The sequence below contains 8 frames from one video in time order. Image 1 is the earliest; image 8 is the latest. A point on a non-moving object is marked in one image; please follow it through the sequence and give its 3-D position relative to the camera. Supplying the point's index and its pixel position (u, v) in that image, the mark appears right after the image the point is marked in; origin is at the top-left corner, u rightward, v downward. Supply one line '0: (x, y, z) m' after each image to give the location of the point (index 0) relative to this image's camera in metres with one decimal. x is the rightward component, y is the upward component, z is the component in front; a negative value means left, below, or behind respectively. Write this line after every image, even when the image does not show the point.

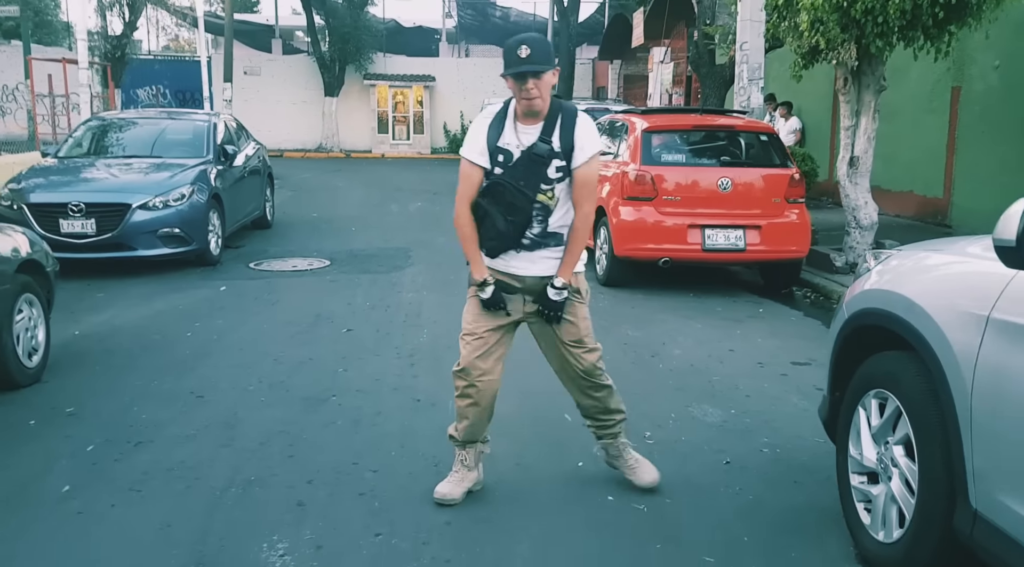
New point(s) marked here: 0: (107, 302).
0: (-3.4, -0.1, +8.1) m
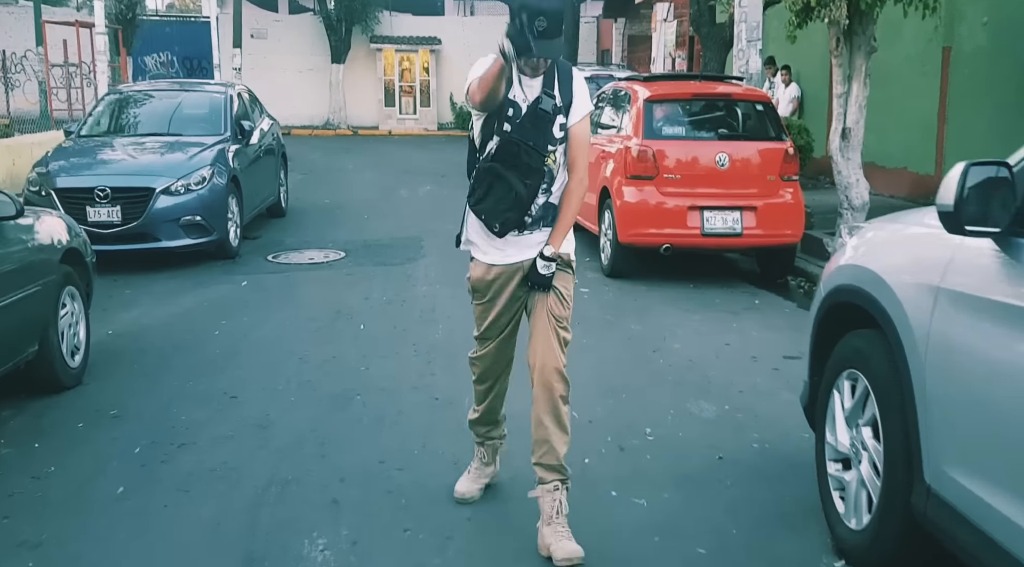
0: (-3.3, -0.1, +8.5) m
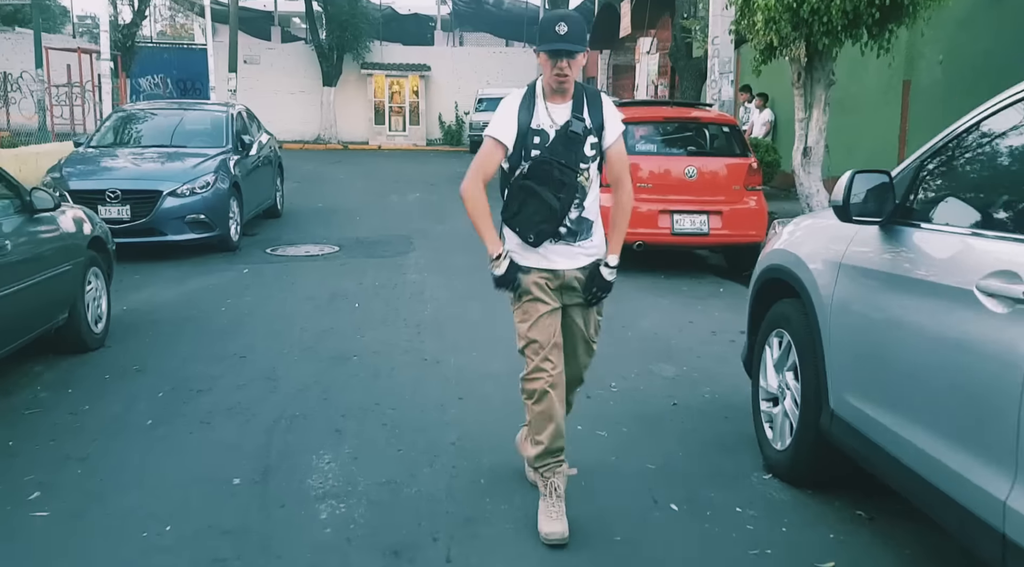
0: (-3.4, 0.0, +9.2) m
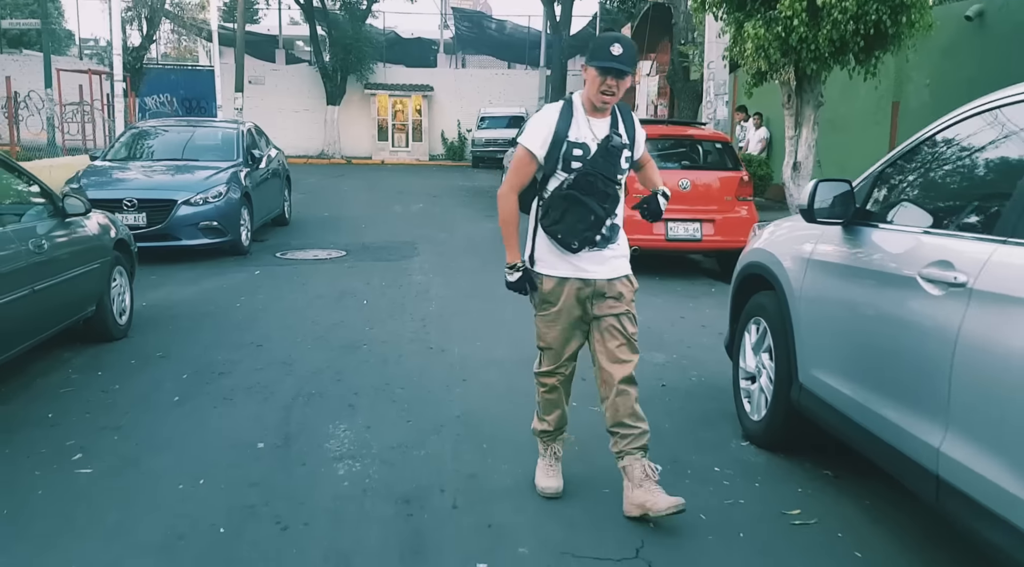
0: (-3.4, 0.0, +9.6) m
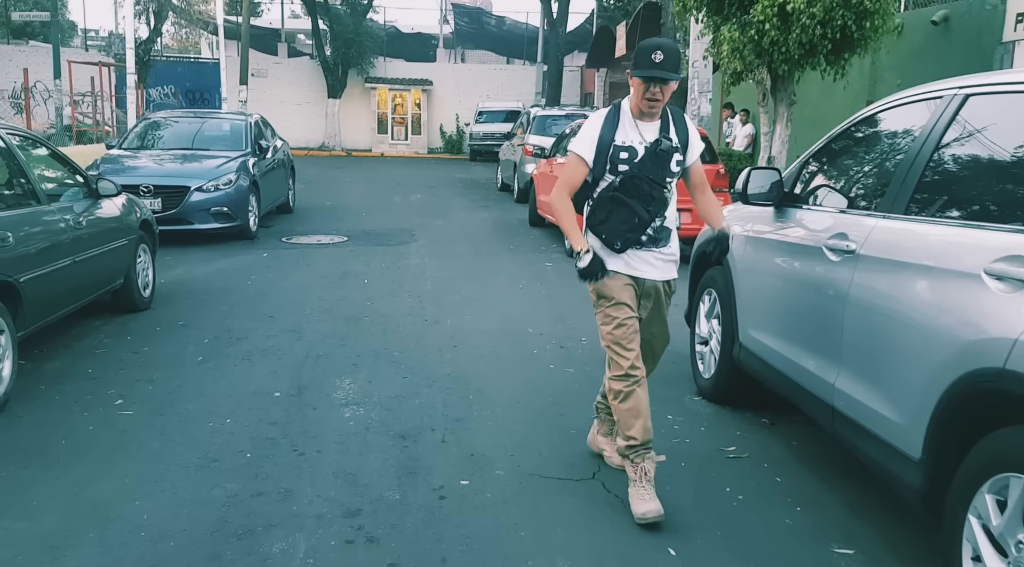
0: (-3.5, +0.2, +10.3) m
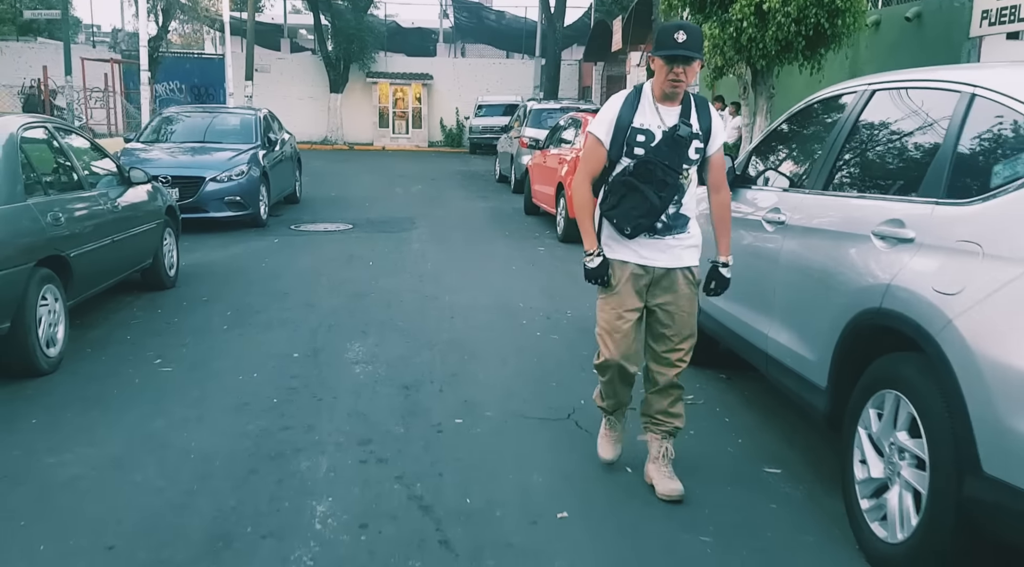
0: (-3.6, +0.4, +11.1) m
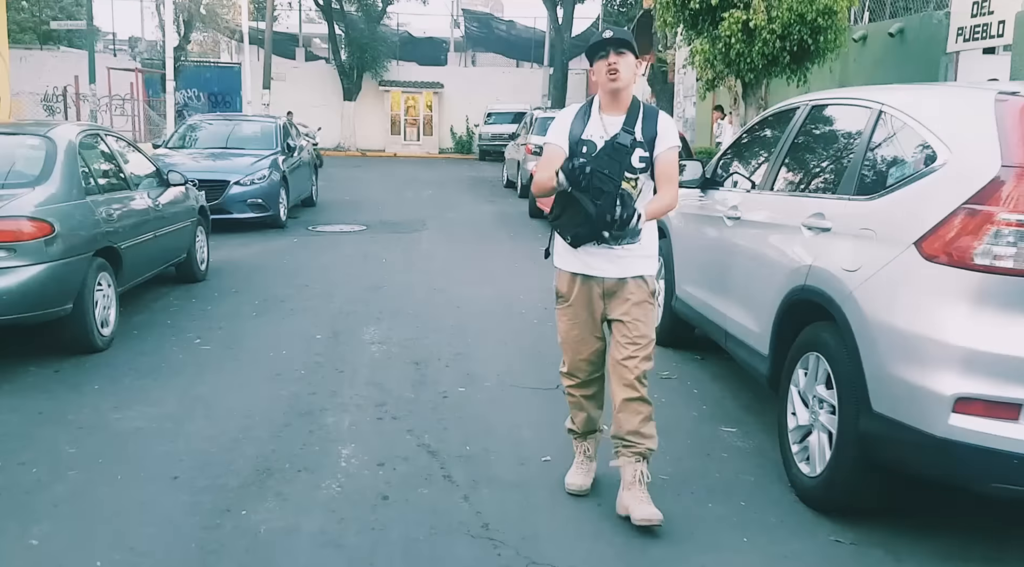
0: (-3.6, +0.5, +11.9) m
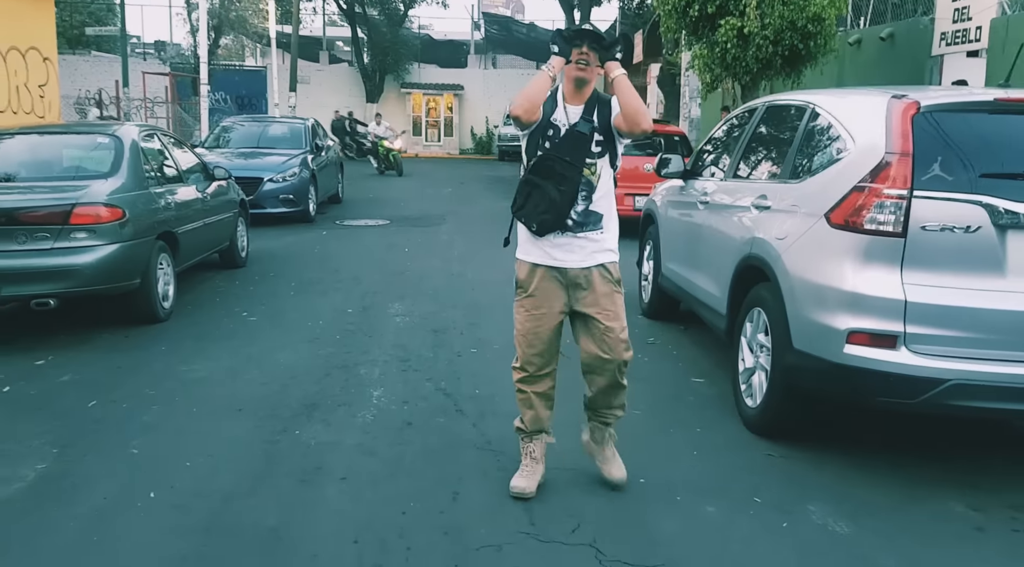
0: (-3.4, +0.6, +12.9) m
